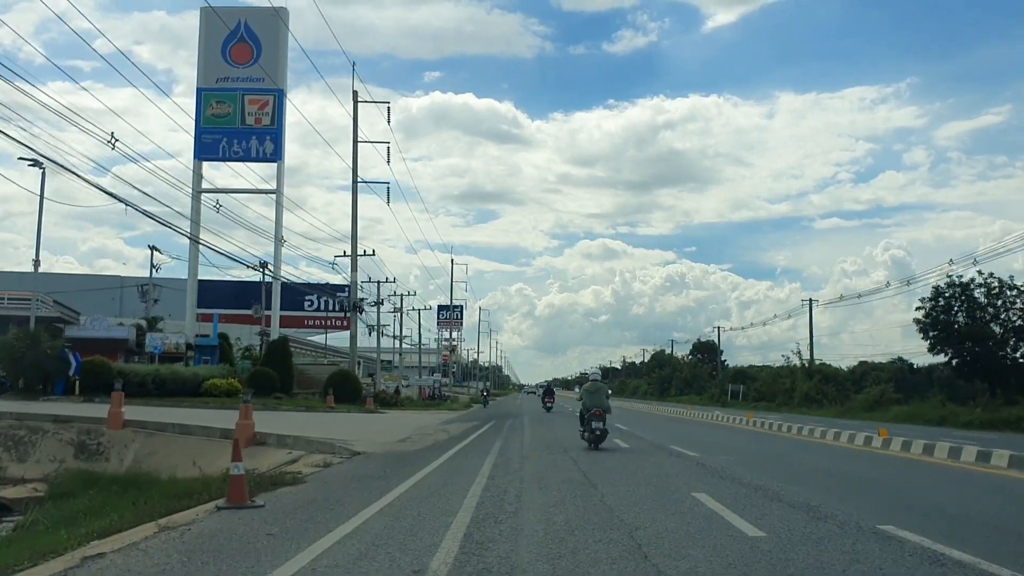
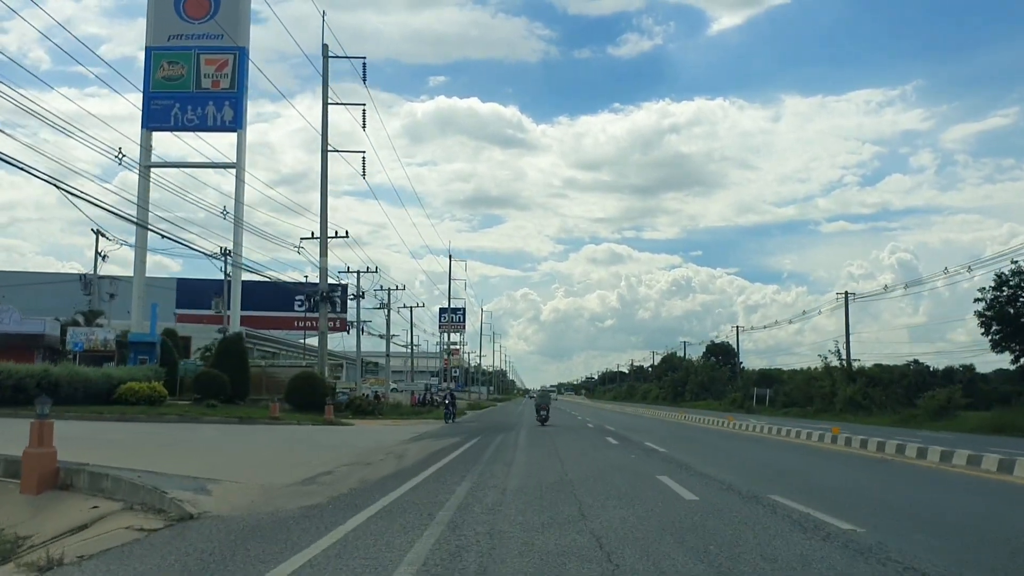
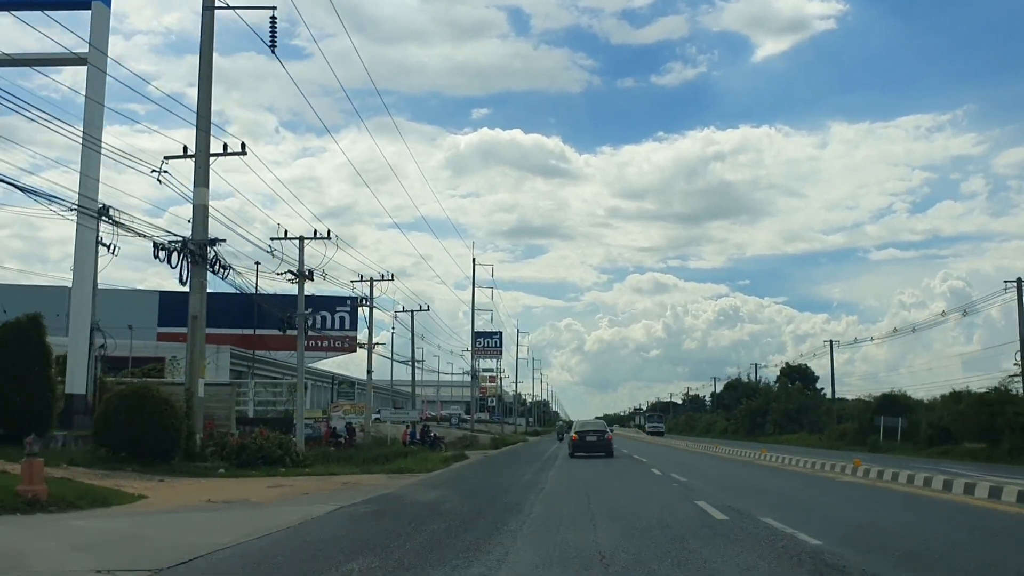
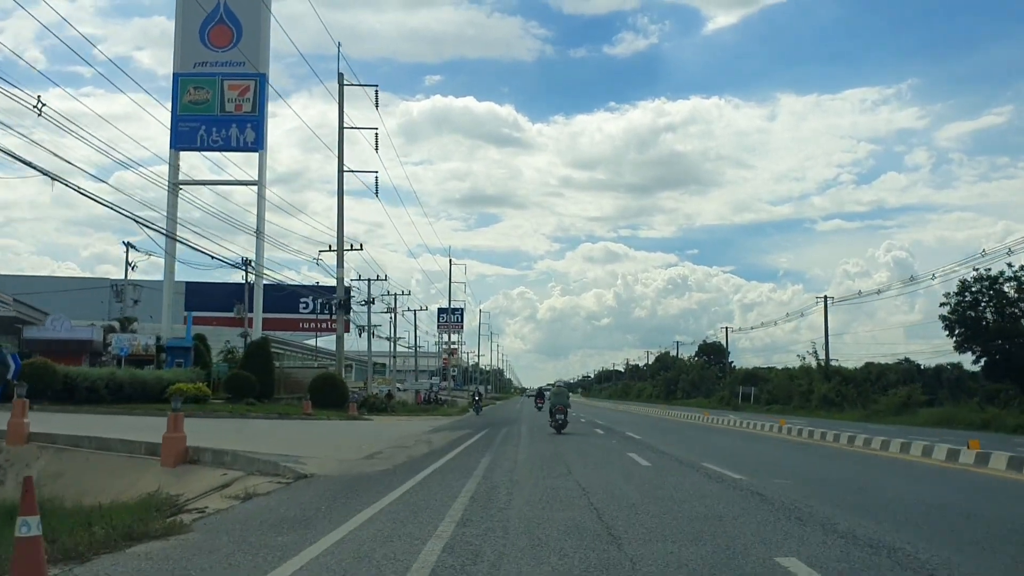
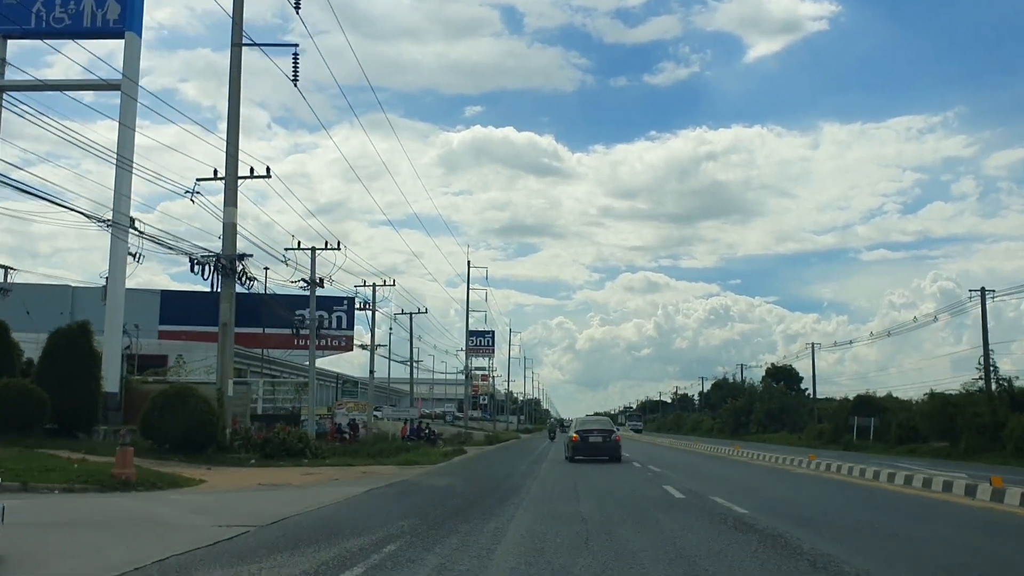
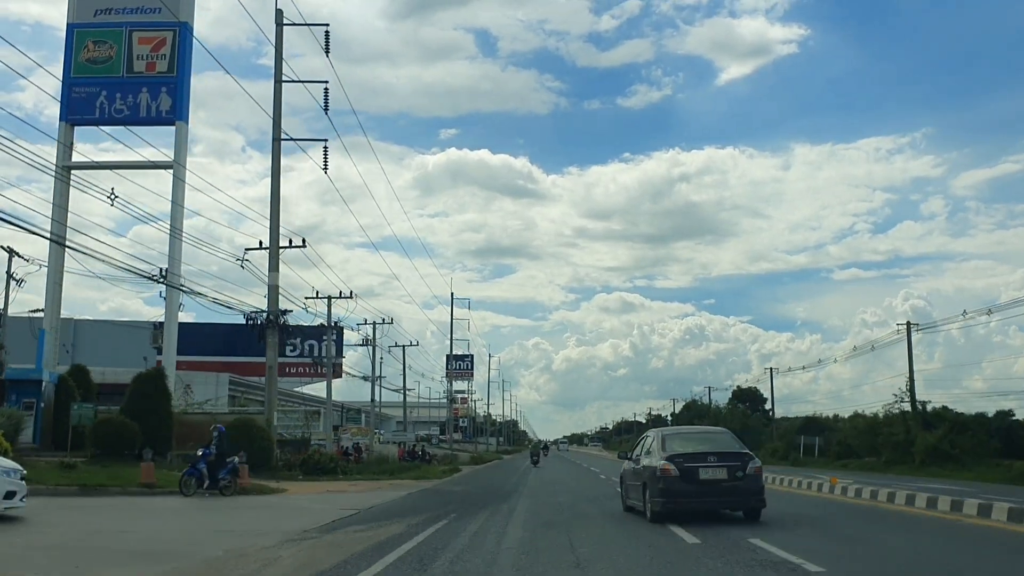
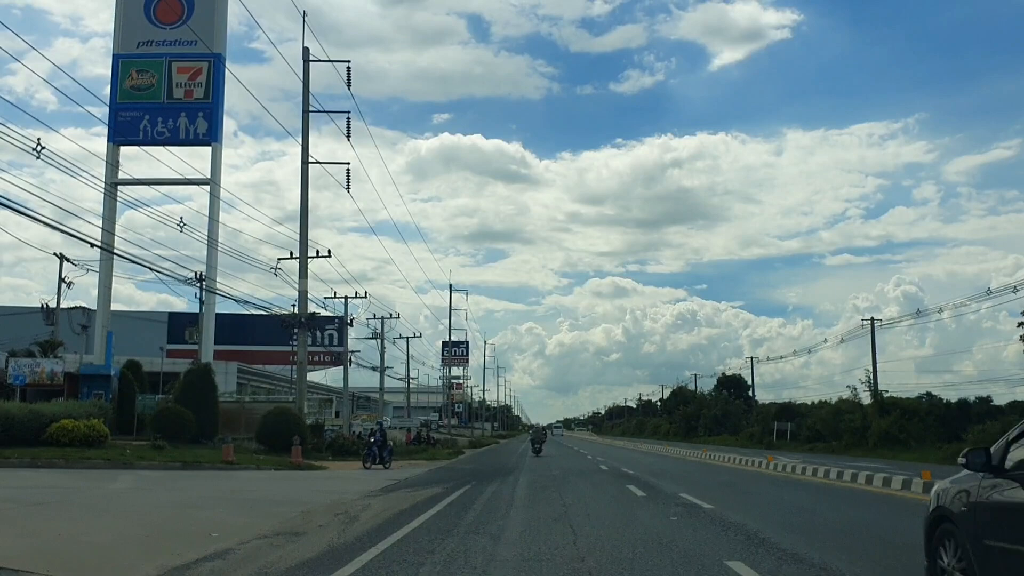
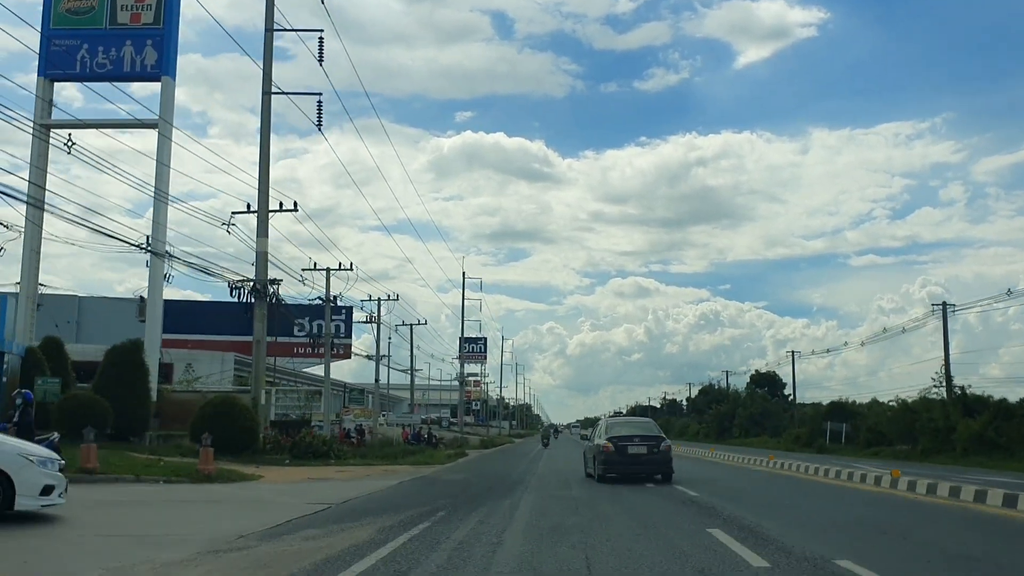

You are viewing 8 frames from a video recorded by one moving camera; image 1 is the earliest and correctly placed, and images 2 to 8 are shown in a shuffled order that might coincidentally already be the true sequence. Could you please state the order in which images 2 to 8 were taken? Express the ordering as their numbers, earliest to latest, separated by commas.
4, 2, 7, 6, 8, 5, 3
